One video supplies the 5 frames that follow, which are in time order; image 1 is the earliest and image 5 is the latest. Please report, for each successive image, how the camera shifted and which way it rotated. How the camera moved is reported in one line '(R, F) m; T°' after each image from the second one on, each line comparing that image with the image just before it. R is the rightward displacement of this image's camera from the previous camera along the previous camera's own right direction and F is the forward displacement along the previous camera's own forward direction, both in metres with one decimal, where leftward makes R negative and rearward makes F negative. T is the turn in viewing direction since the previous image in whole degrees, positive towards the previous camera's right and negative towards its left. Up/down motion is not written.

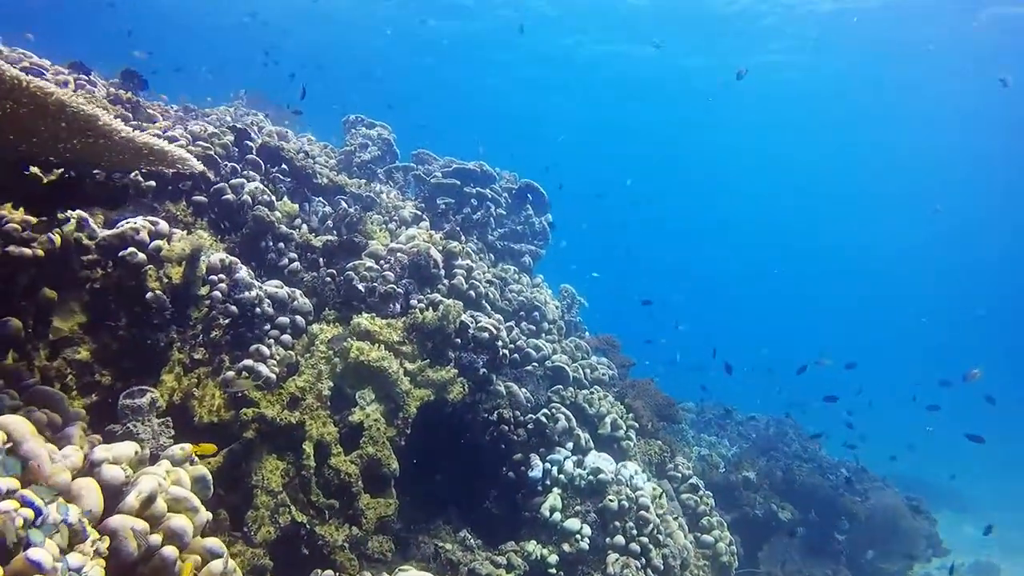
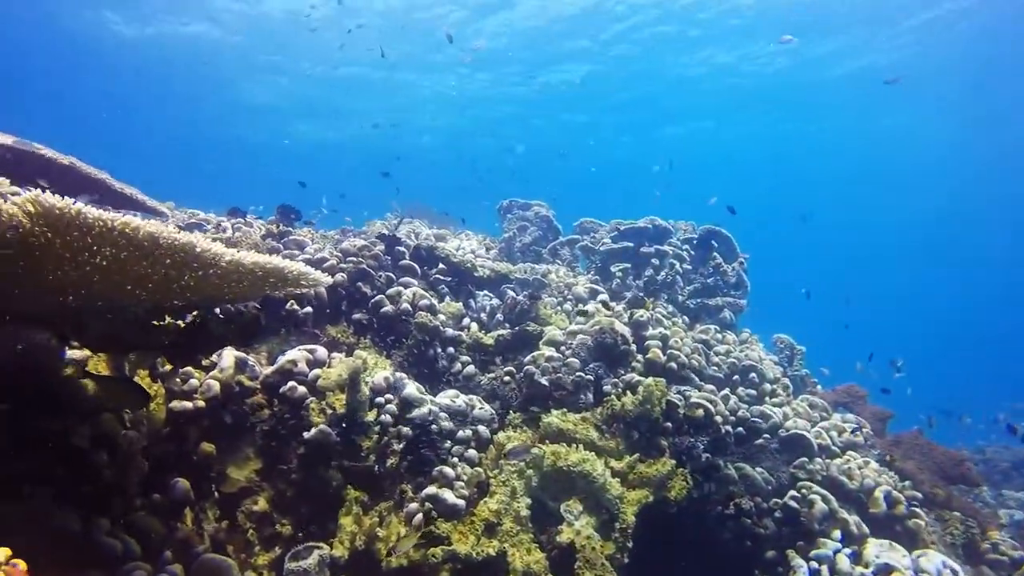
(-0.1, +1.0) m; -12°
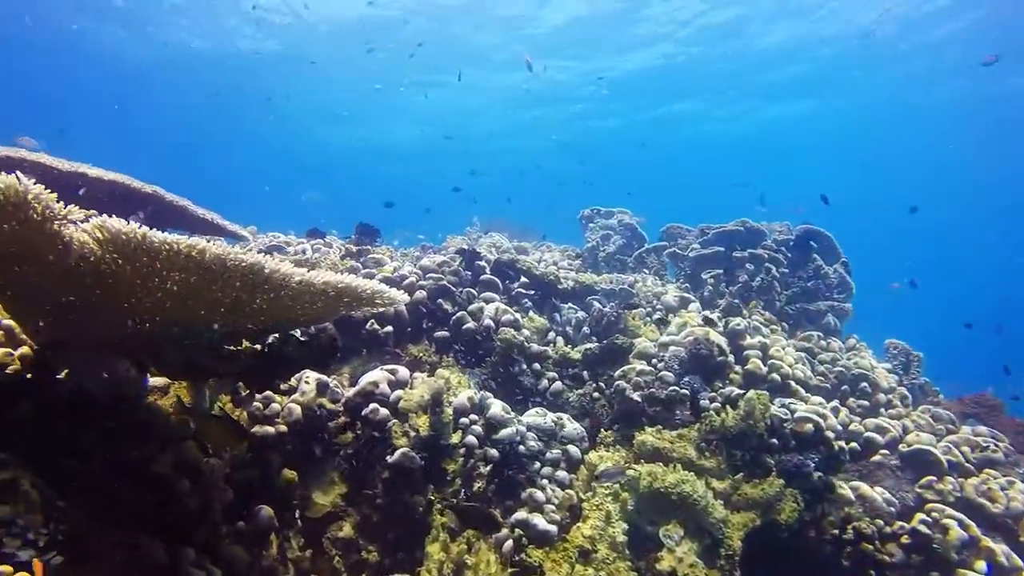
(0.0, +0.3) m; -6°
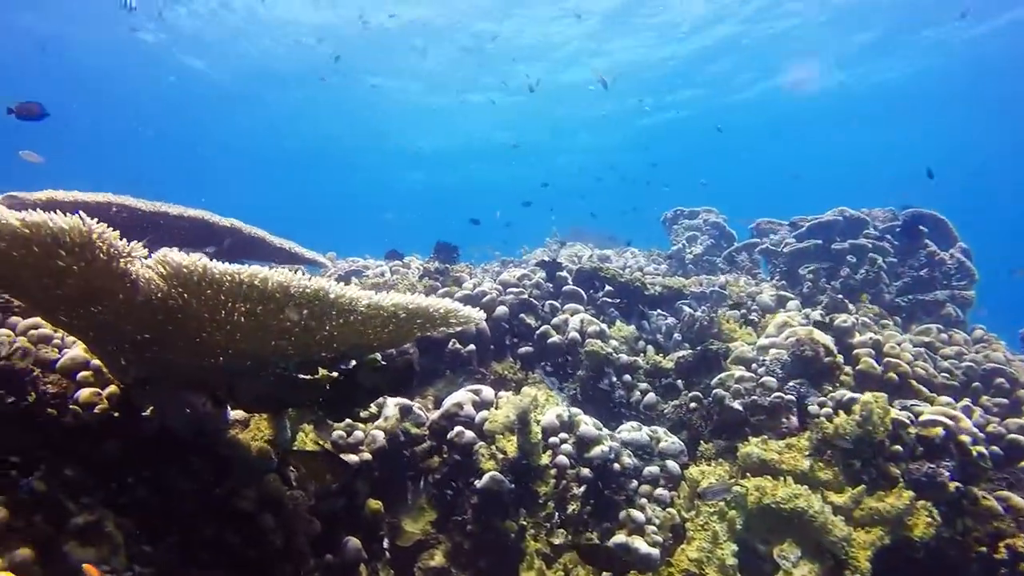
(0.0, +0.3) m; -6°
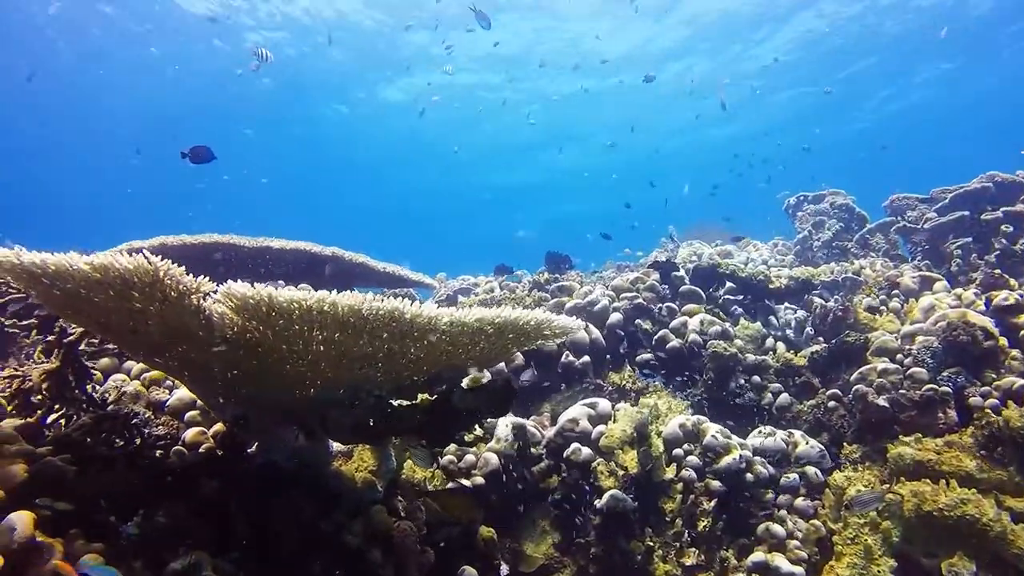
(+0.1, +0.3) m; -9°
